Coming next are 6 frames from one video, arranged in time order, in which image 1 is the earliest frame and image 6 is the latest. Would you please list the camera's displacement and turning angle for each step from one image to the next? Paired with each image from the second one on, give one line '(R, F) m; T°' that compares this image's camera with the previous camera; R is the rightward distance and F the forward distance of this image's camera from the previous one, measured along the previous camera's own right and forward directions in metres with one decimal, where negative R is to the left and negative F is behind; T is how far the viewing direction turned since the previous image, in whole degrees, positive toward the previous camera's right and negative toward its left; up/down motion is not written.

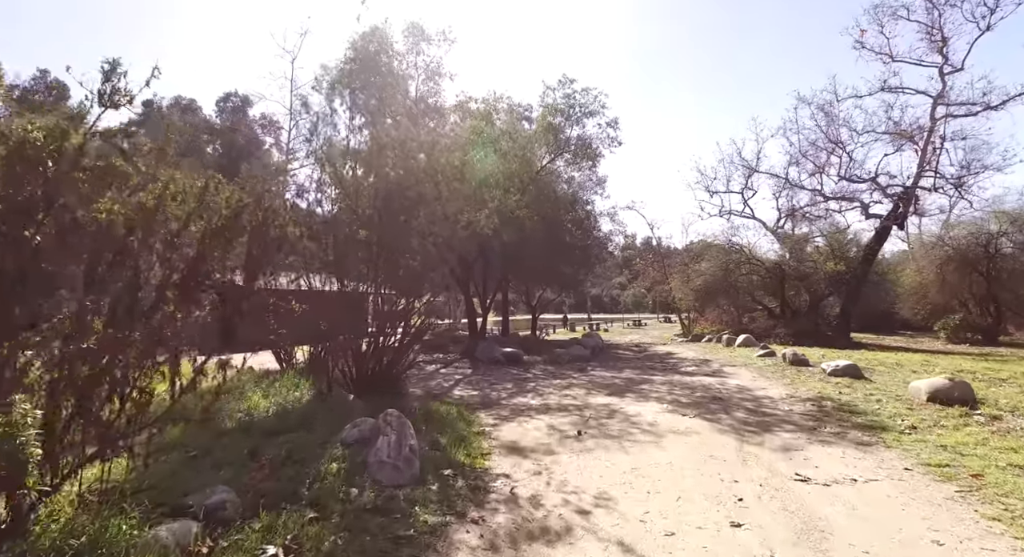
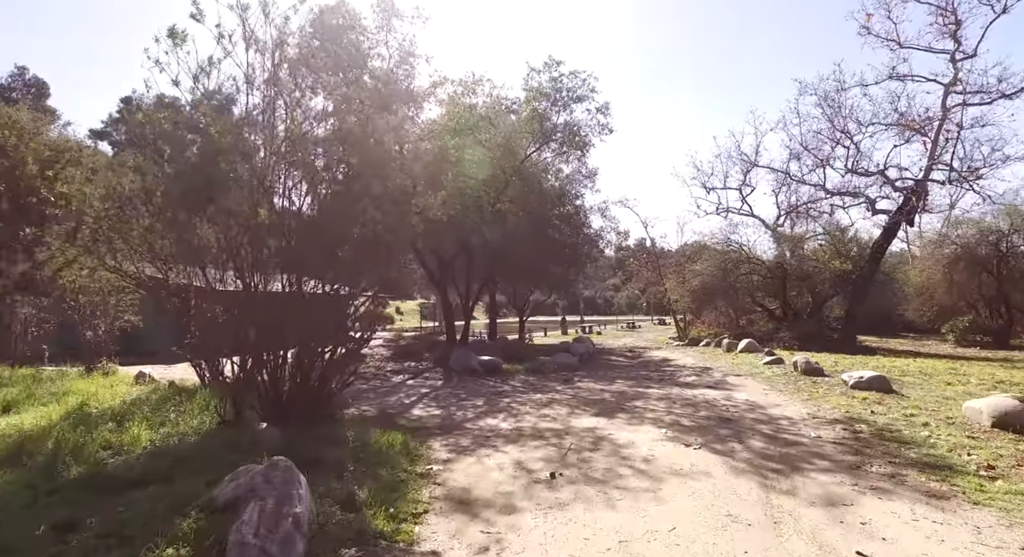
(+0.4, +1.5) m; +1°
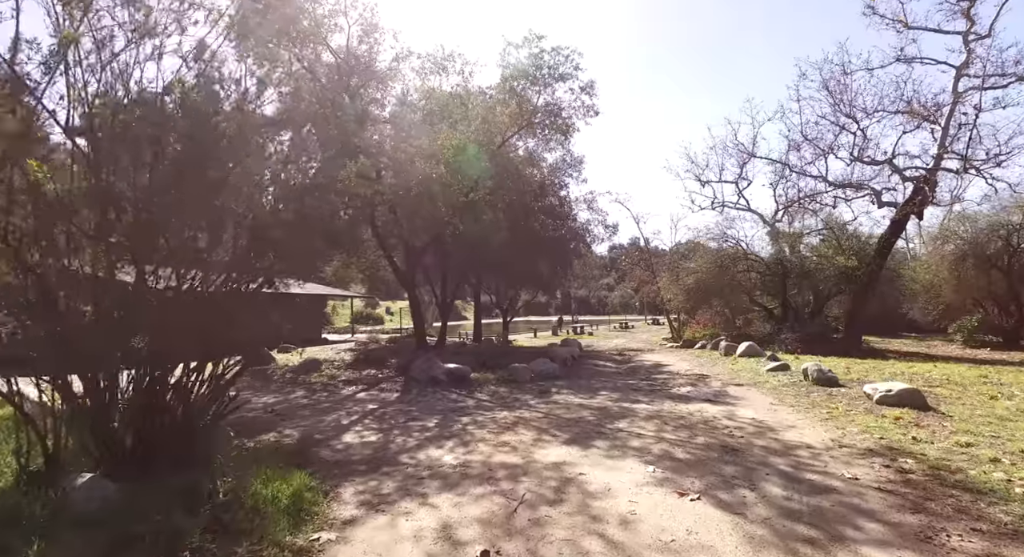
(+0.5, +1.5) m; +1°
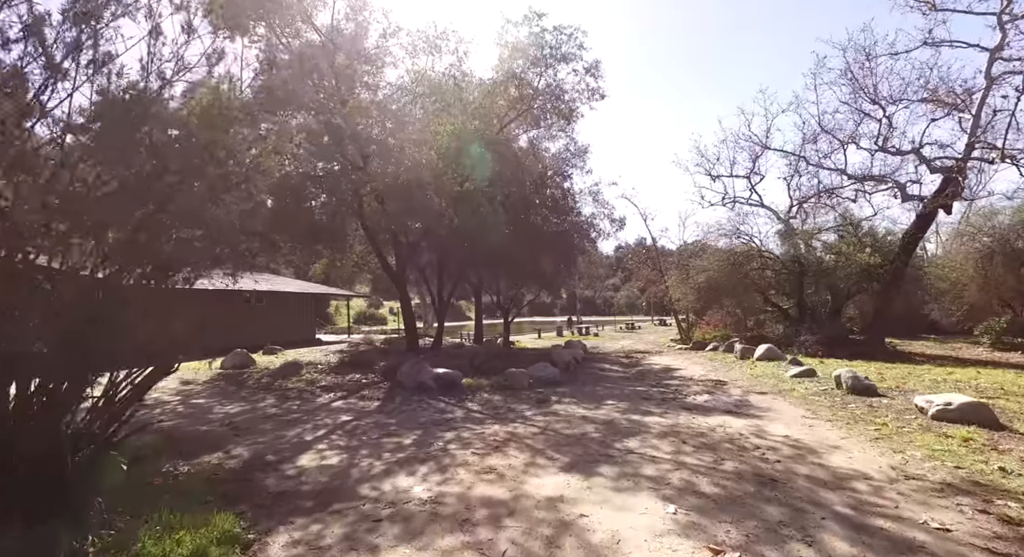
(+0.2, +1.1) m; -1°
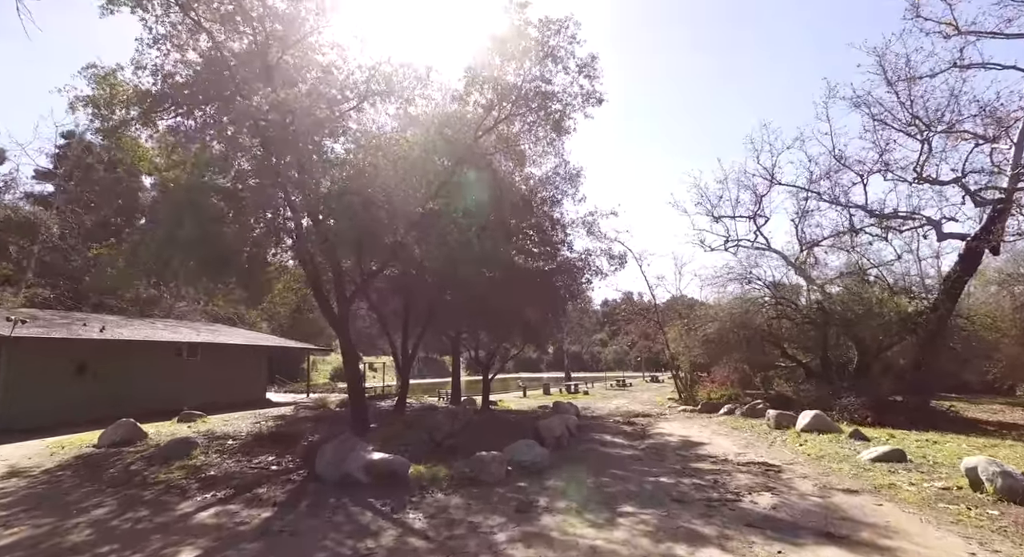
(+0.2, +2.8) m; +1°
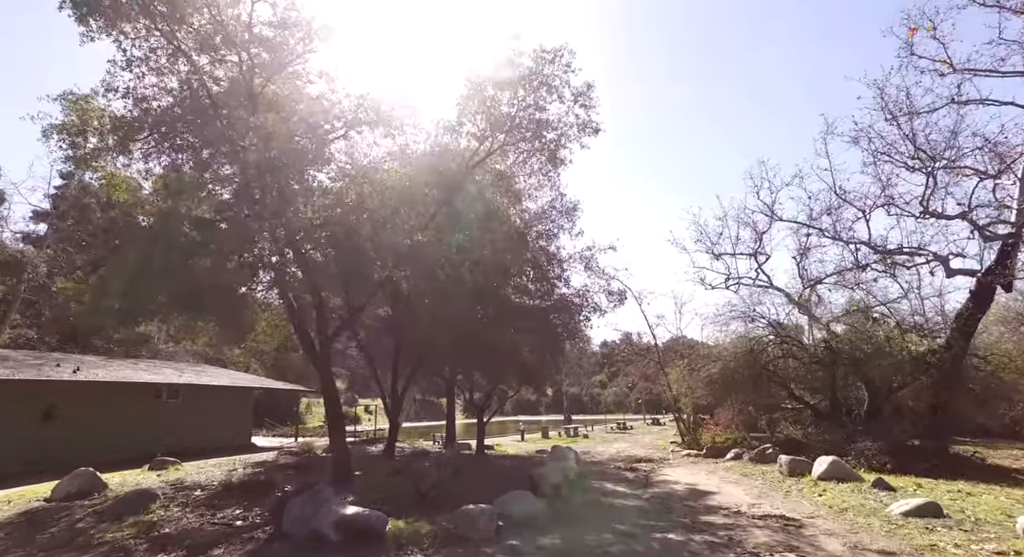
(+0.1, +0.6) m; 0°
